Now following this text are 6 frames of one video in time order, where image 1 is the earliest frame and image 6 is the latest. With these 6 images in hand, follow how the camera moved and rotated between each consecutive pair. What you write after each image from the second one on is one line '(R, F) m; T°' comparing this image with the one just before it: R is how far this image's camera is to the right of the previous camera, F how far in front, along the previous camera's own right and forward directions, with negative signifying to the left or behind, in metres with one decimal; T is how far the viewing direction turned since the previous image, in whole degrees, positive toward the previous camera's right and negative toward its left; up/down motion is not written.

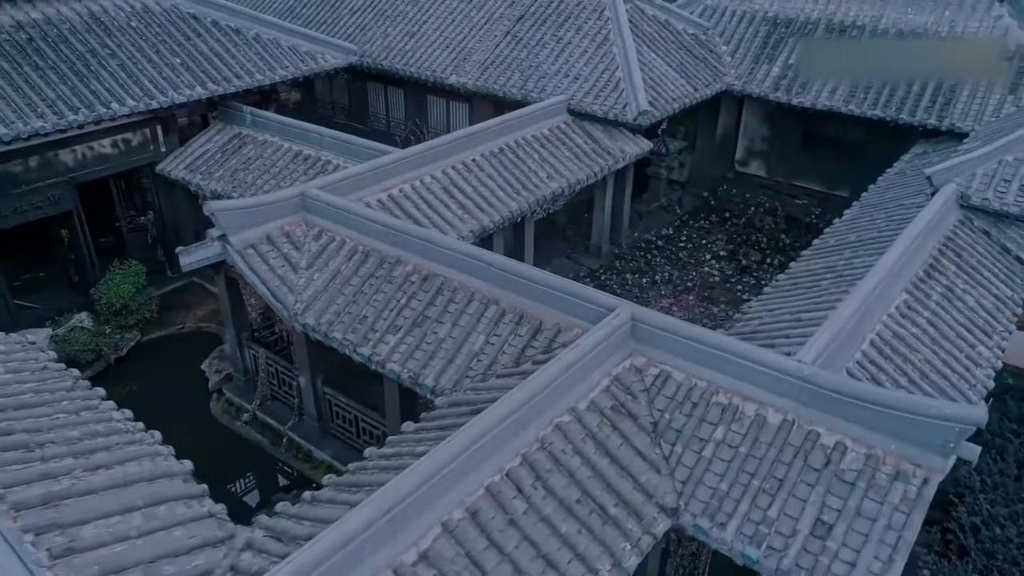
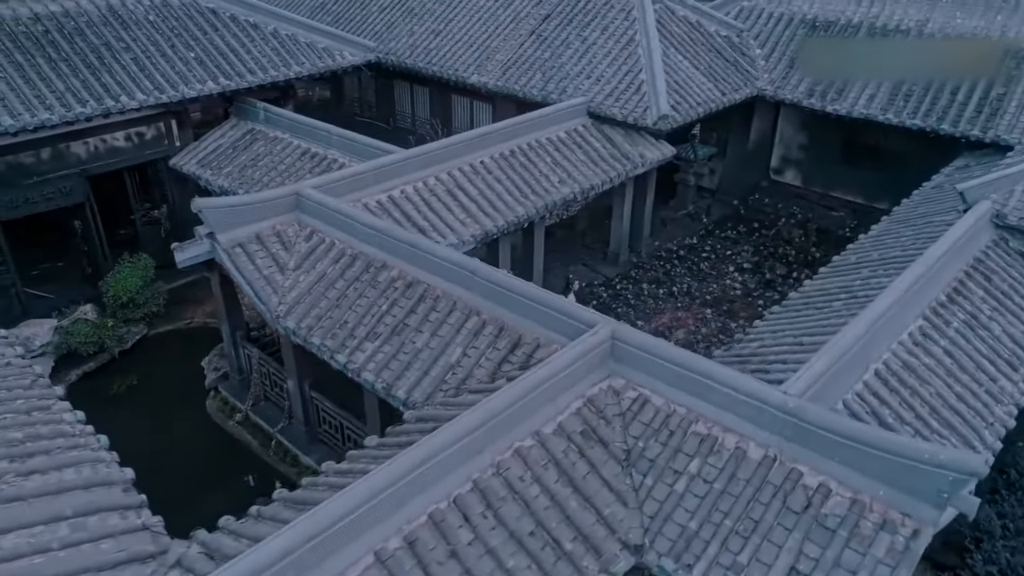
(+0.7, +0.4) m; -4°
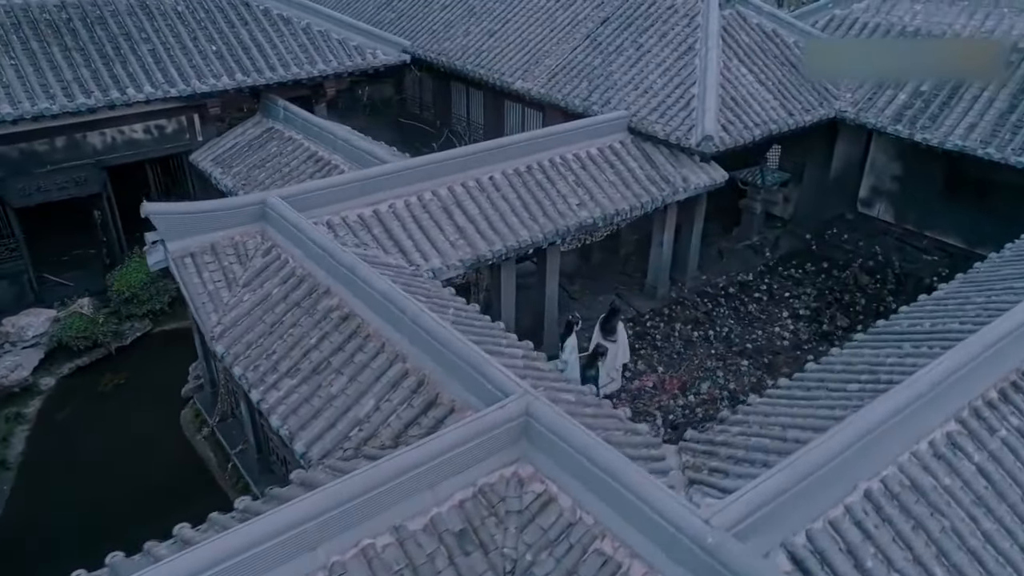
(+1.6, +1.3) m; -8°
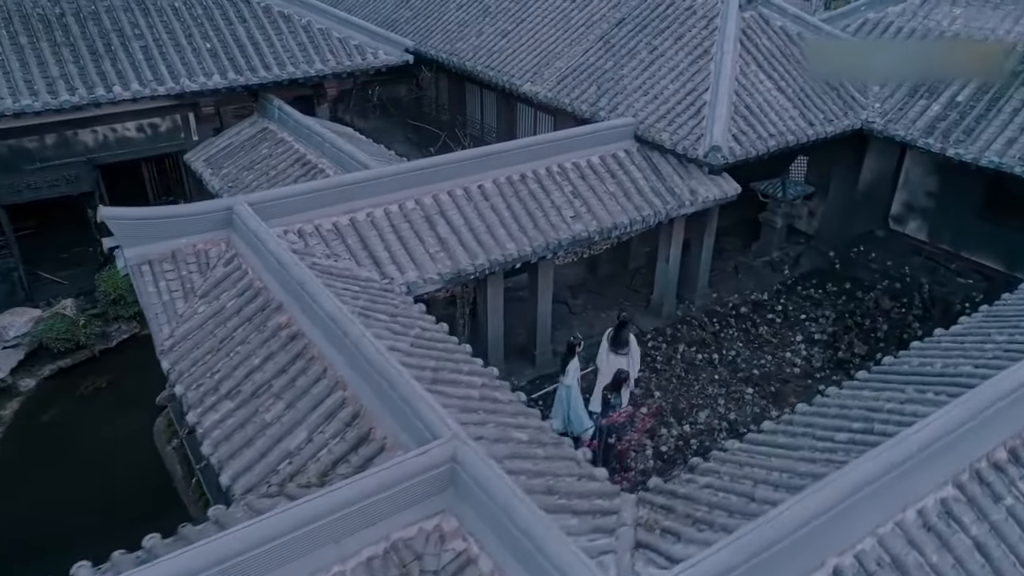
(+0.7, +0.6) m; -3°
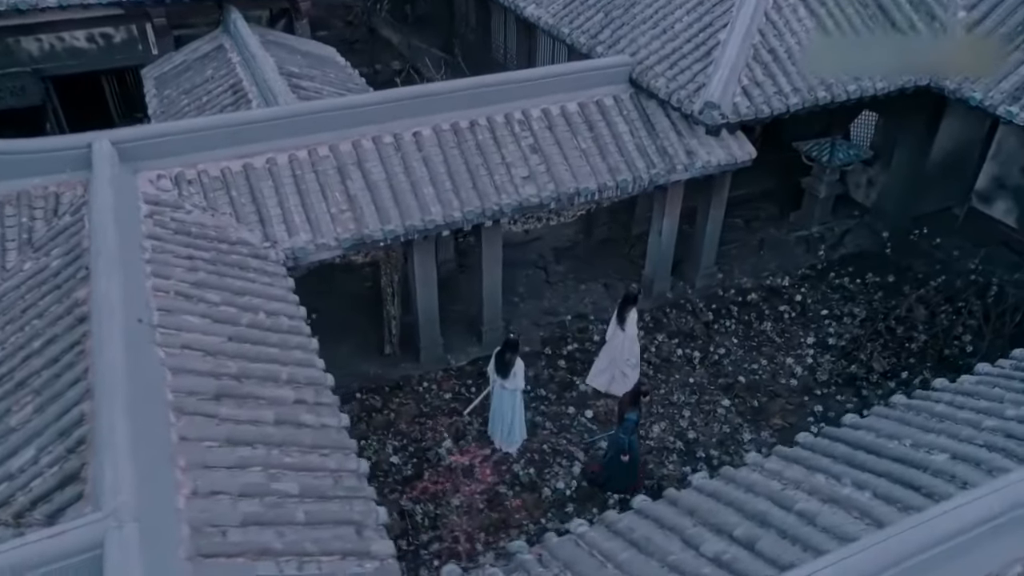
(+2.0, +1.8) m; -8°
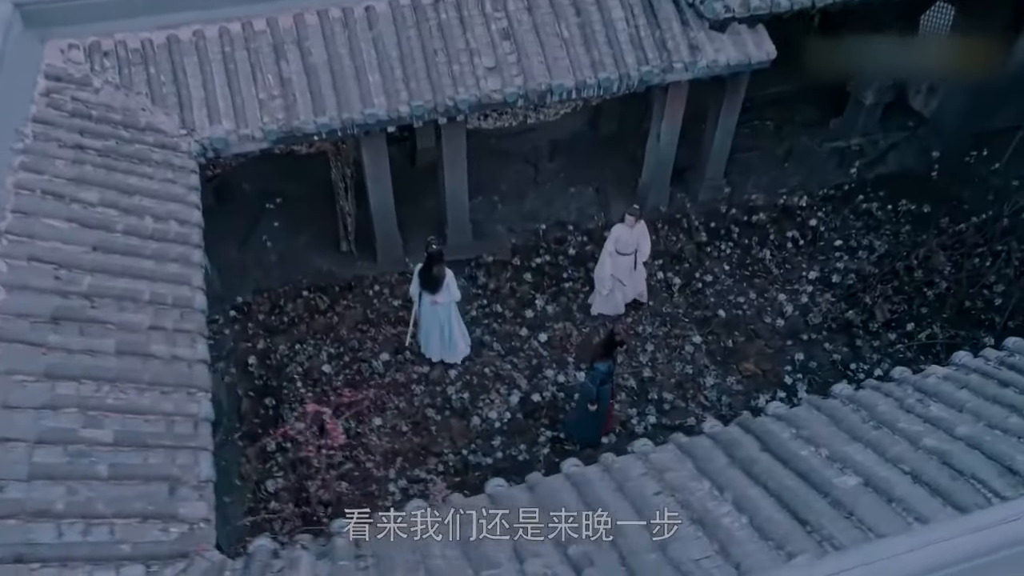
(+1.2, +0.9) m; -5°
